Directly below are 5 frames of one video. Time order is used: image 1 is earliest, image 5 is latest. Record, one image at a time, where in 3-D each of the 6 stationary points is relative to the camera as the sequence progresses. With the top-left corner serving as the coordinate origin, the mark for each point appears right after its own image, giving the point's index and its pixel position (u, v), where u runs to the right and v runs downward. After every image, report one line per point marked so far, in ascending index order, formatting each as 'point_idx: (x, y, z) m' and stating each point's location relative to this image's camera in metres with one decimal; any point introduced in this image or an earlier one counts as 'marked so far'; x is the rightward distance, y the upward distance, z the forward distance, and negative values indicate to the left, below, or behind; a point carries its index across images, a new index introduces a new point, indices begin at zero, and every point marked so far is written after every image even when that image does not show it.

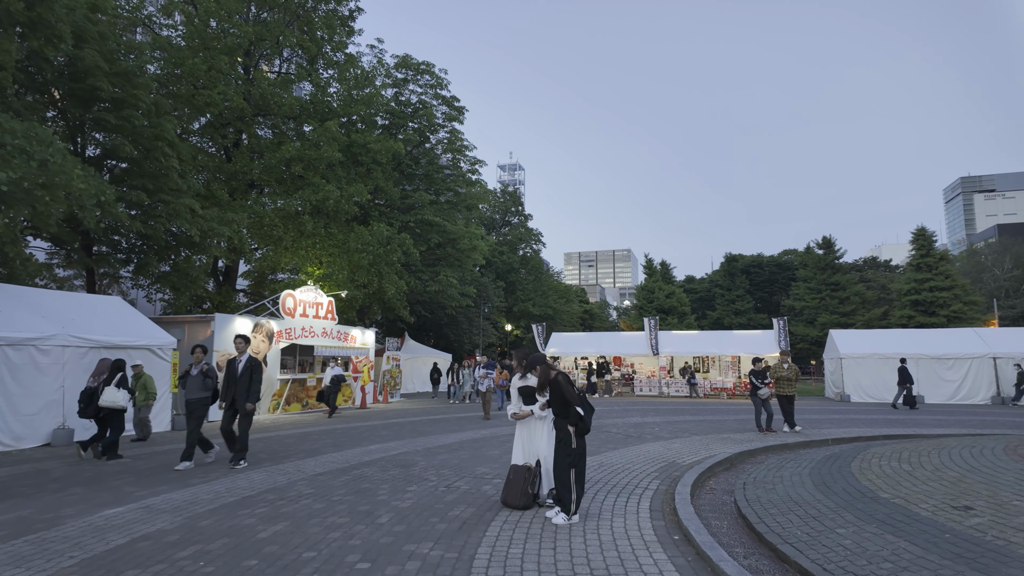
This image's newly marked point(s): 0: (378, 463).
0: (-1.6, -2.1, +7.1) m
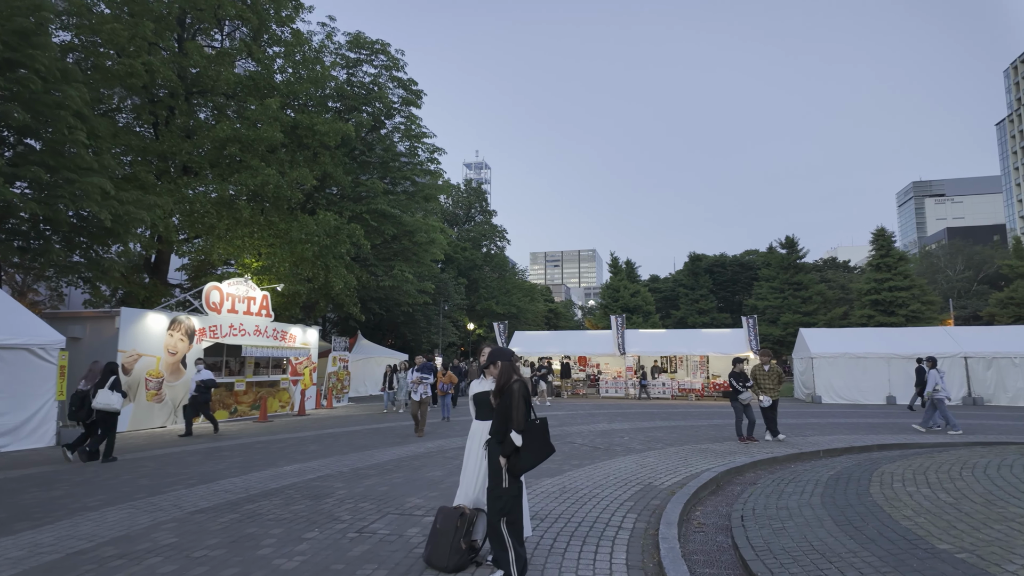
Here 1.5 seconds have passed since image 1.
0: (-2.2, -2.0, +5.7) m
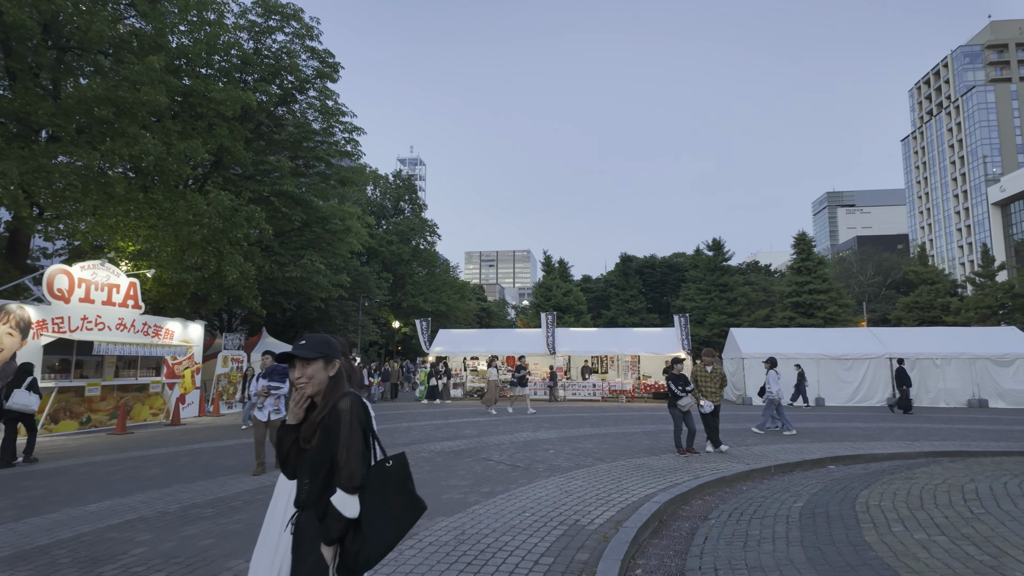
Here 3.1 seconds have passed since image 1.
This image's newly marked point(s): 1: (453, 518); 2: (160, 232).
0: (-3.0, -1.8, +3.9) m
1: (-0.5, -1.9, +4.9) m
2: (-9.3, +1.5, +15.6) m
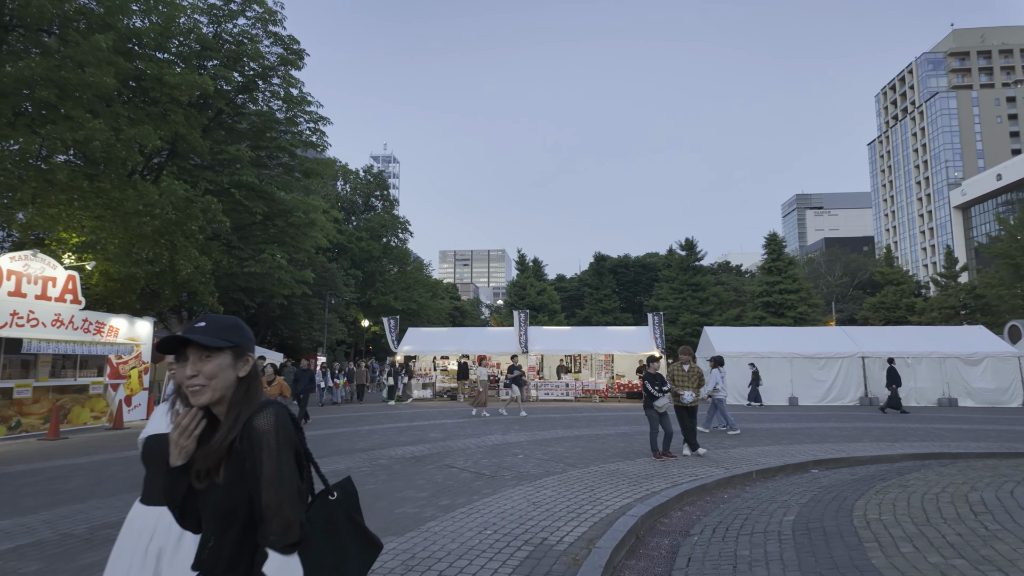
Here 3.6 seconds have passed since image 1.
0: (-3.3, -1.7, +3.2) m
1: (-0.8, -1.8, +4.3) m
2: (-10.1, +1.6, +14.6) m
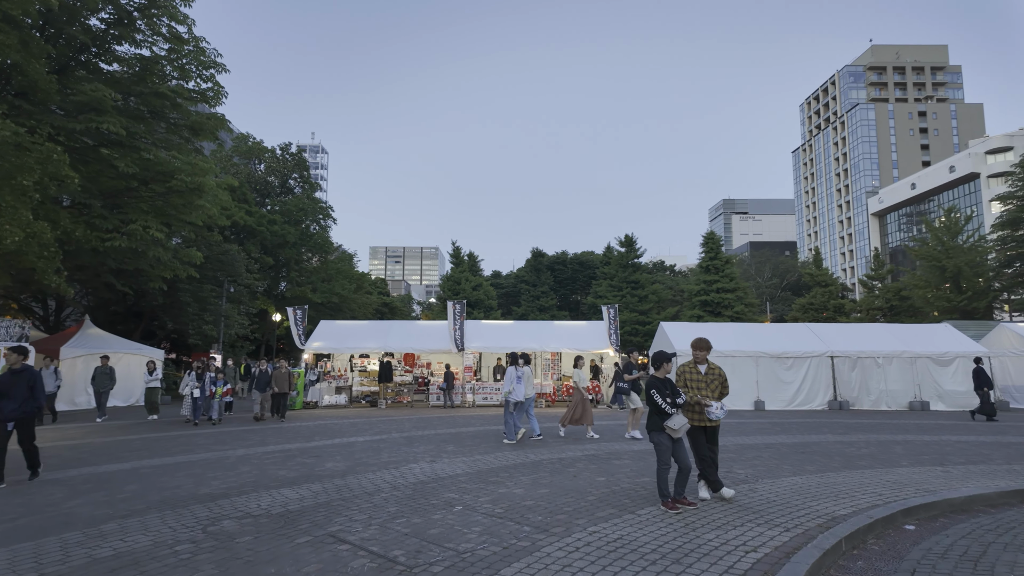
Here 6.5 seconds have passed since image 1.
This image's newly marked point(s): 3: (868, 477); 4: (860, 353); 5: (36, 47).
0: (-3.3, -1.2, 0.0) m
1: (-0.9, -1.4, +1.4) m
2: (-11.3, +2.2, +10.6) m
3: (+4.0, -2.1, +6.6) m
4: (+10.0, -1.9, +16.9) m
5: (-11.0, +5.6, +13.6) m
